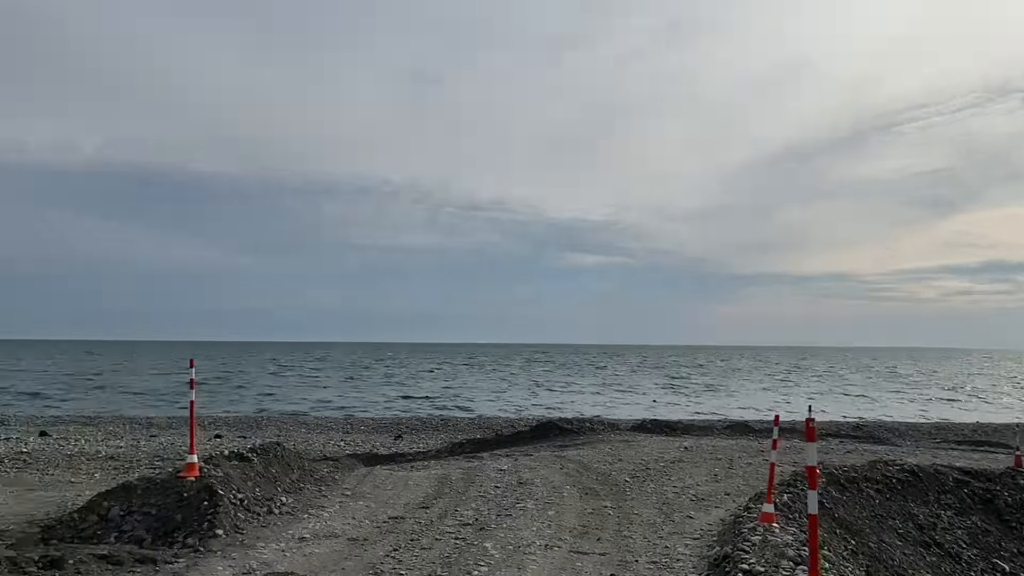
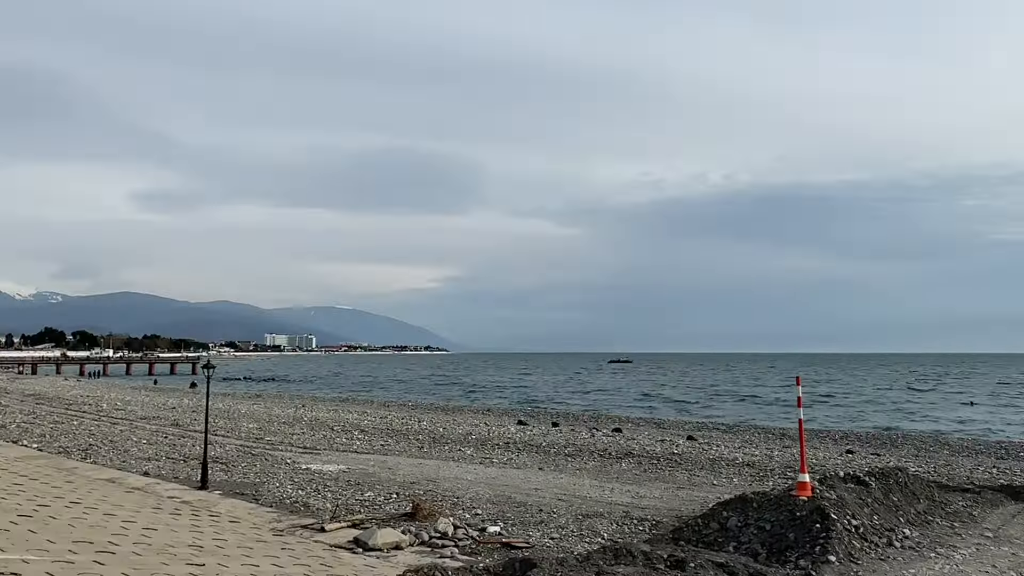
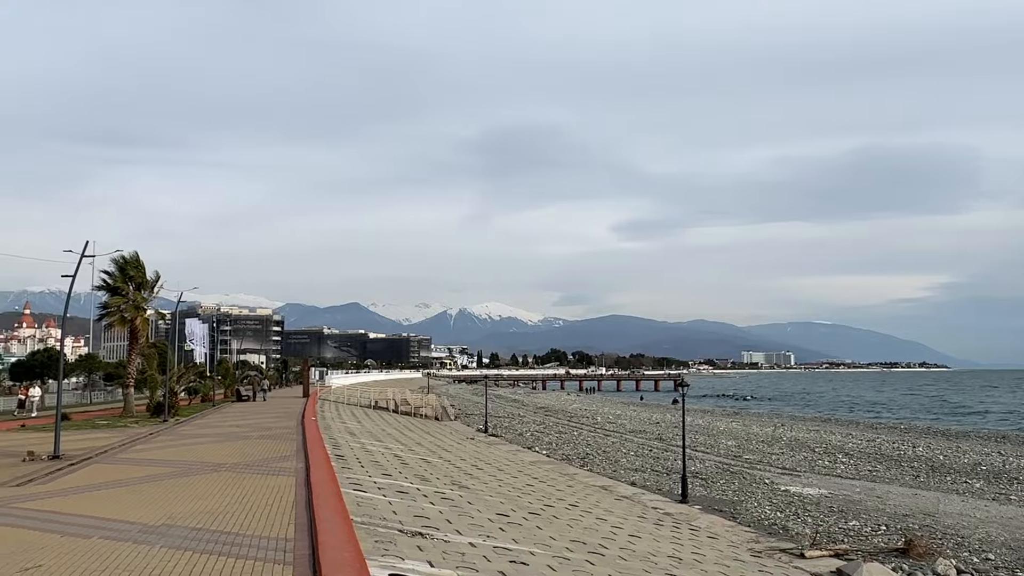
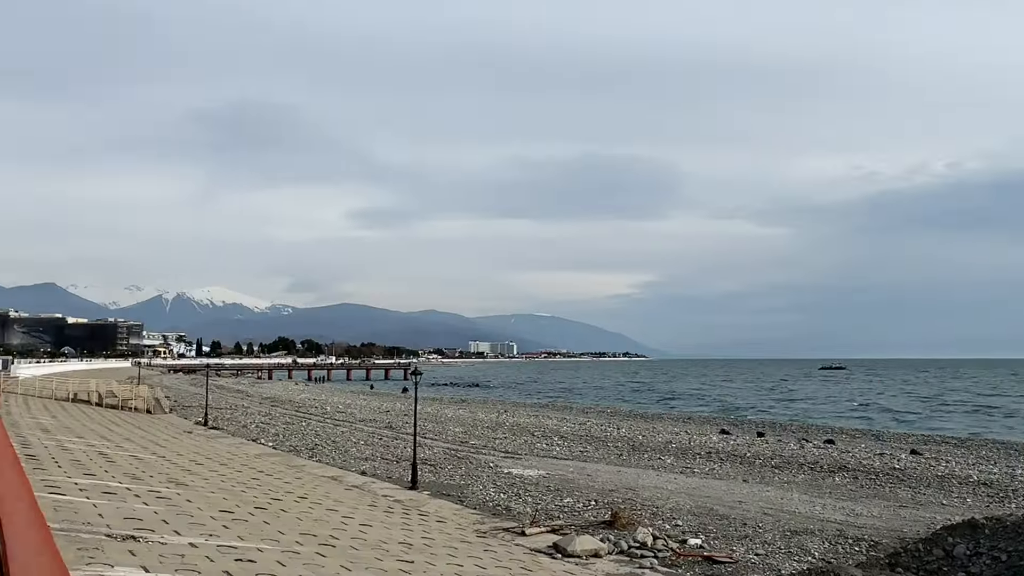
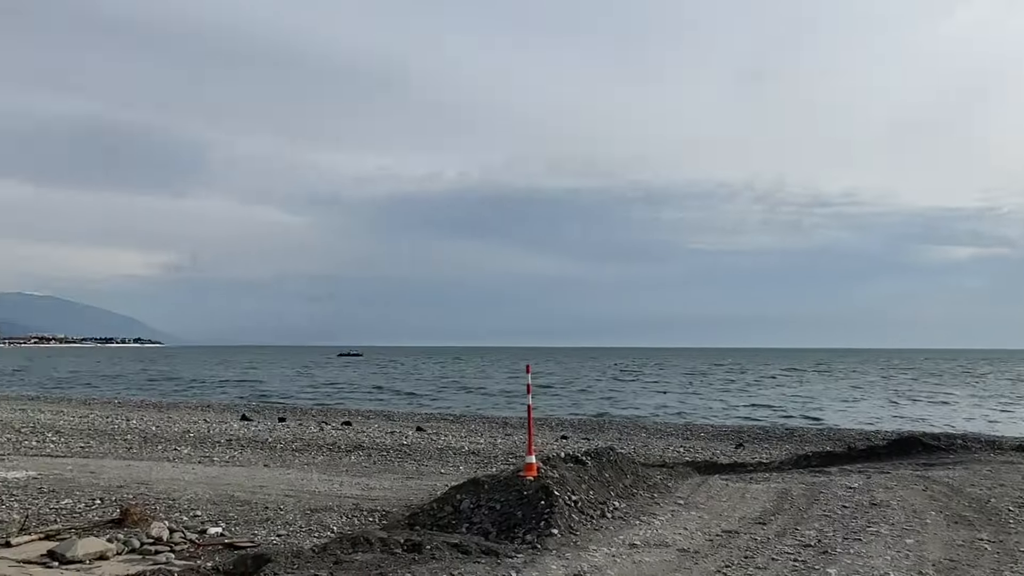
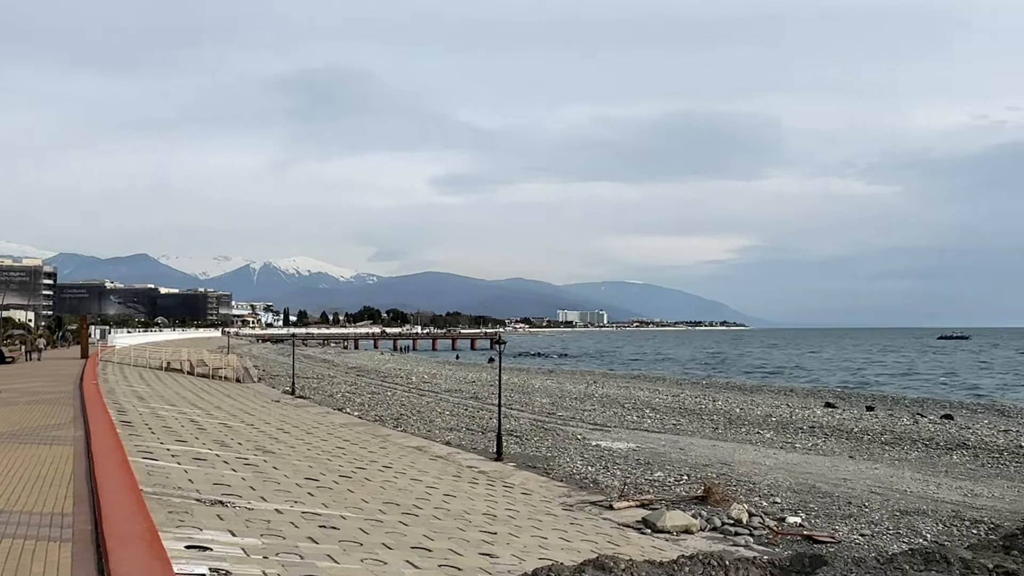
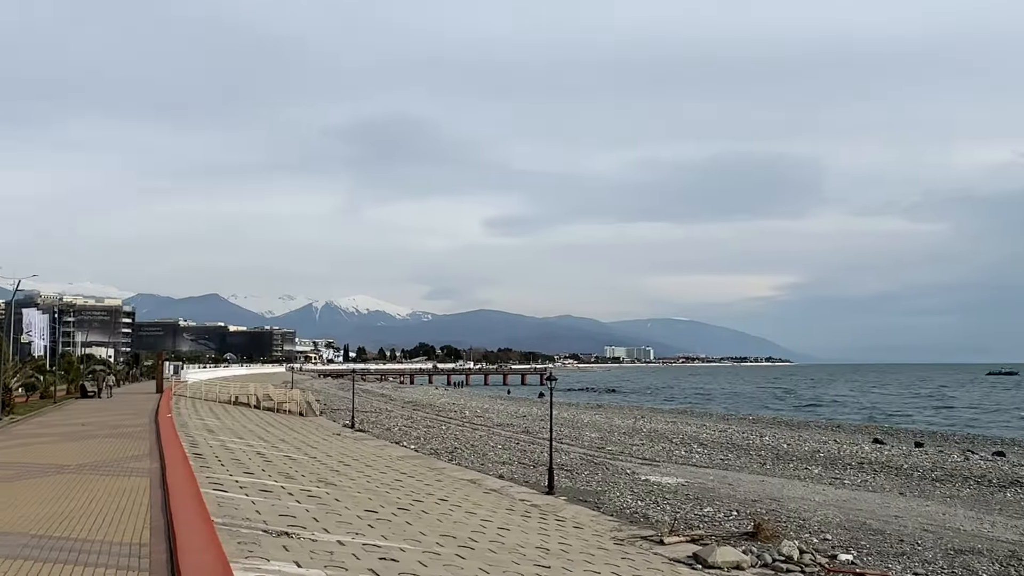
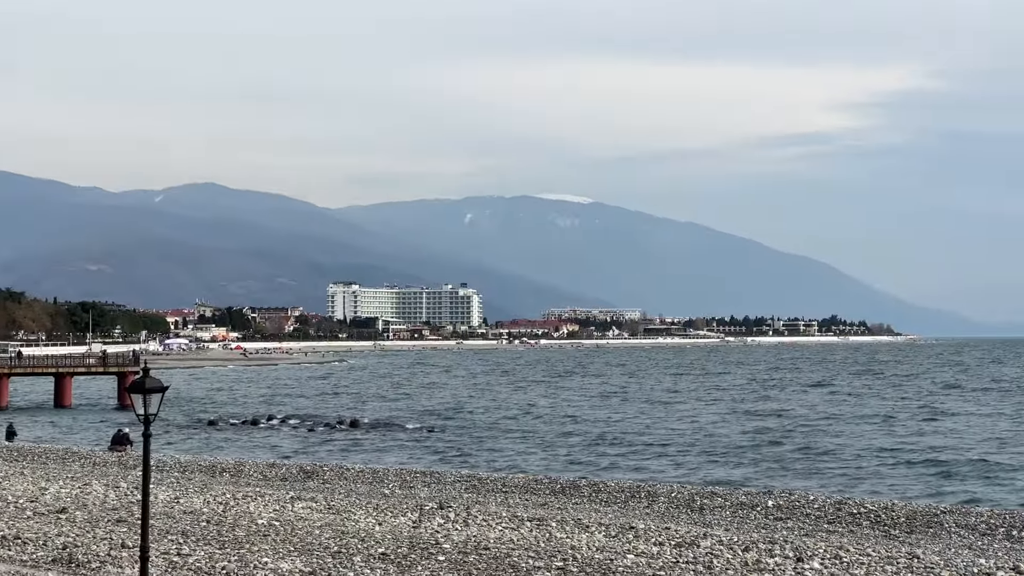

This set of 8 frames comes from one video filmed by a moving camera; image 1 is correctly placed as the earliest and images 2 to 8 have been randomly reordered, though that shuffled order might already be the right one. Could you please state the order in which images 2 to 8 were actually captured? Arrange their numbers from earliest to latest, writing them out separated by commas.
5, 2, 4, 7, 3, 6, 8
